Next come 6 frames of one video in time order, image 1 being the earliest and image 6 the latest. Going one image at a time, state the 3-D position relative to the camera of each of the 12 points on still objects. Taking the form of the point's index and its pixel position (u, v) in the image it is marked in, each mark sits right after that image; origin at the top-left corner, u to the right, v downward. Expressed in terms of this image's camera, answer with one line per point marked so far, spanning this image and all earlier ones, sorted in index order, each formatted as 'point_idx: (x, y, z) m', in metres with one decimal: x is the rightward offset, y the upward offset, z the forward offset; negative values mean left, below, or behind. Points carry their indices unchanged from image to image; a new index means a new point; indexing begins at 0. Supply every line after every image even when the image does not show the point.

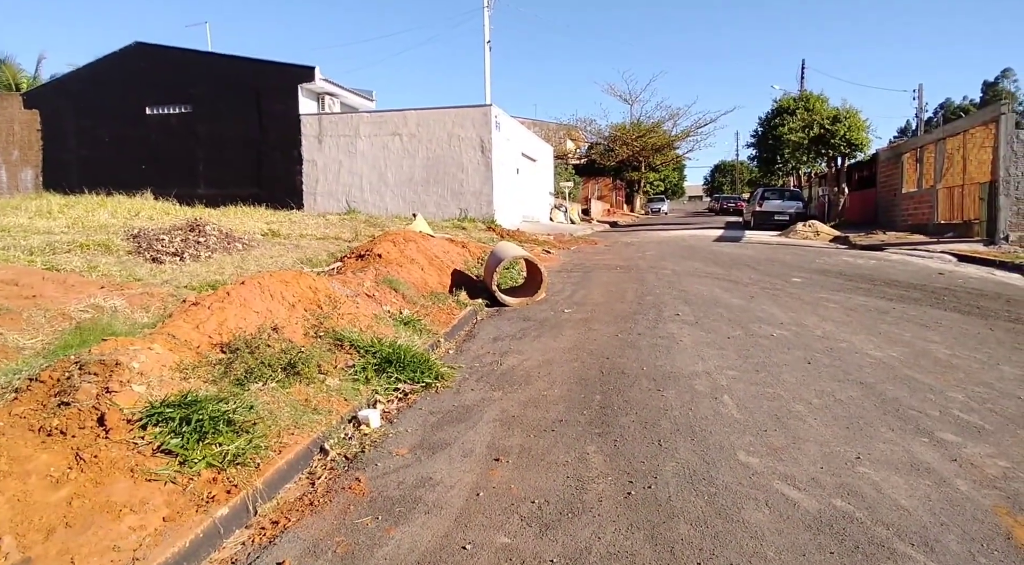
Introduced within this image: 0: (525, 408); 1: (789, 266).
0: (+0.1, -0.9, +4.3) m
1: (+5.0, +0.3, +11.4) m
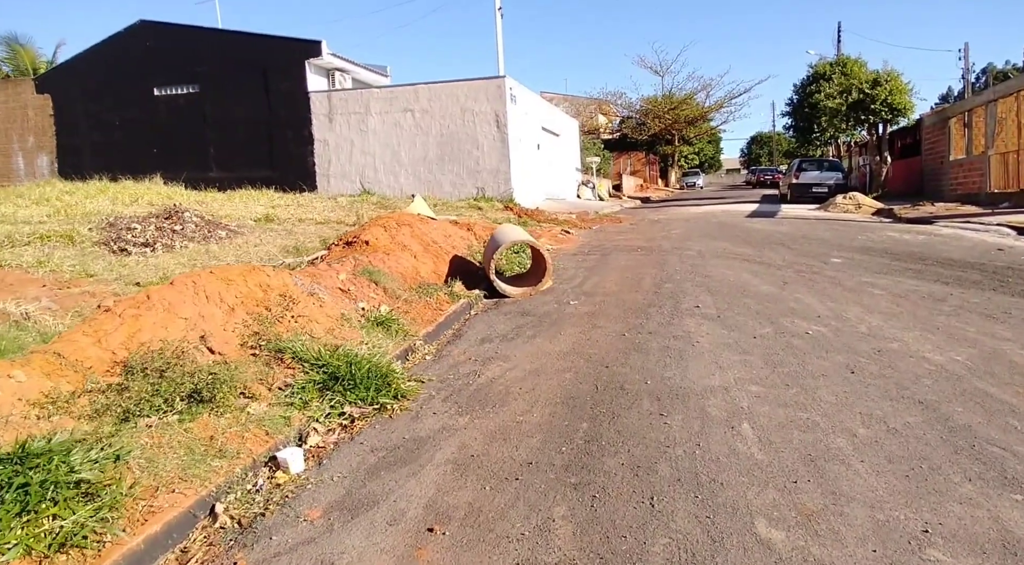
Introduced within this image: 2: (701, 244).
0: (-0.1, -0.9, +3.4) m
1: (+5.1, +0.6, +10.2) m
2: (+3.2, +0.7, +10.9) m
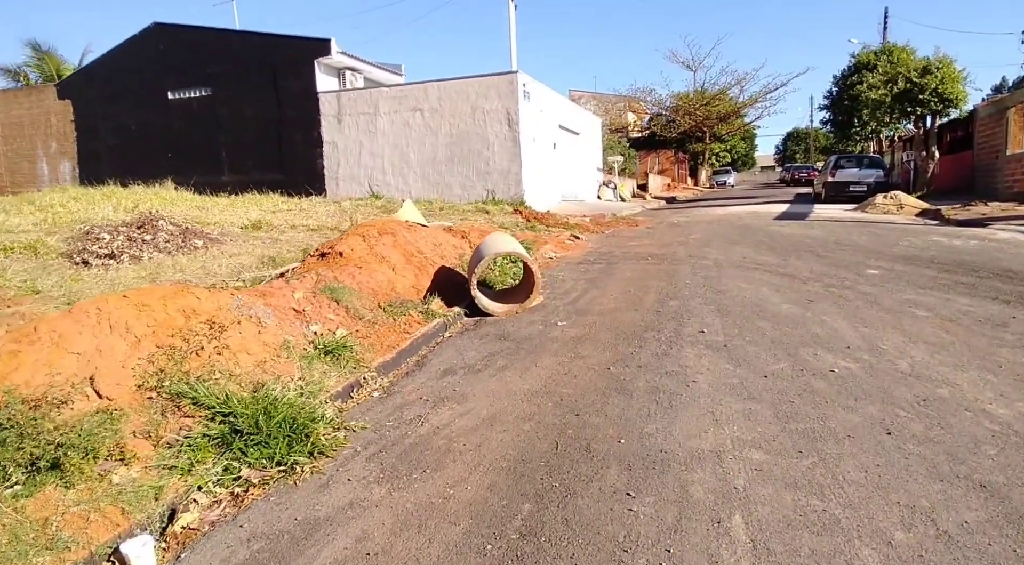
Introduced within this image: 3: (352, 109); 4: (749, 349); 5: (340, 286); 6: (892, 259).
0: (-0.5, -1.0, +2.6) m
1: (+5.1, +0.4, +9.2) m
2: (+3.2, +0.5, +10.0) m
3: (-4.5, +4.9, +17.9) m
4: (+1.8, -0.5, +4.8) m
5: (-1.6, 0.0, +6.0) m
6: (+5.1, +0.3, +8.5) m
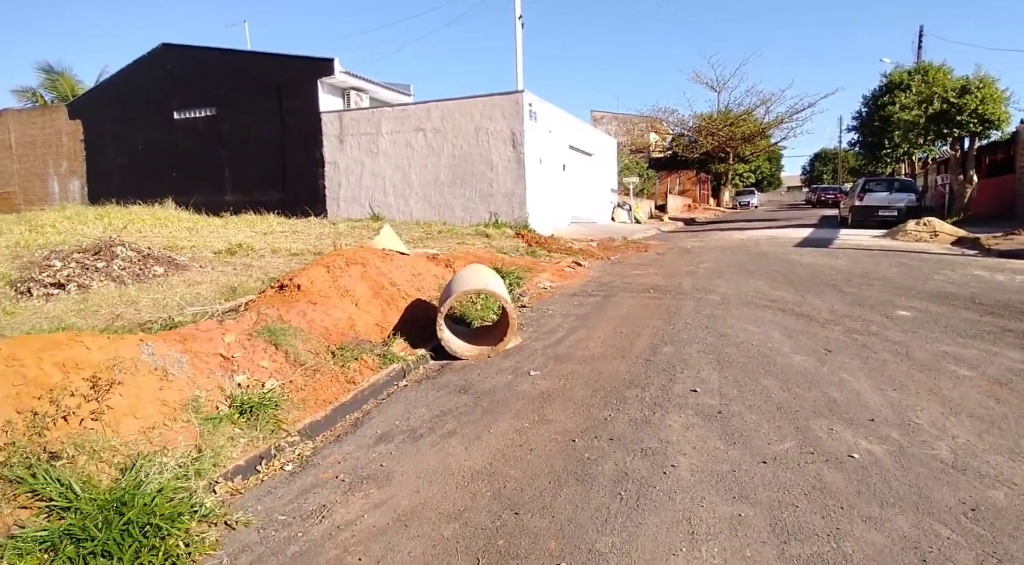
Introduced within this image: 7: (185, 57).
0: (-0.9, -1.3, +1.8) m
1: (+4.9, -0.1, +8.2) m
2: (+3.1, 0.0, +9.1) m
3: (-4.3, +4.2, +17.4) m
4: (+1.5, -0.8, +3.9) m
5: (-1.9, -0.4, +5.3) m
6: (+4.9, -0.2, +7.5) m
7: (-10.2, +7.1, +19.8) m
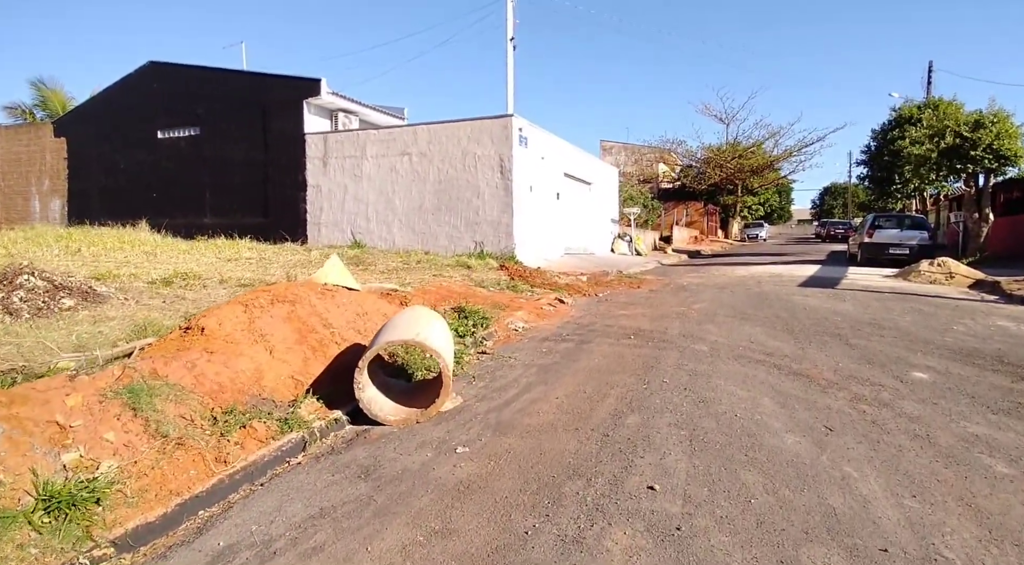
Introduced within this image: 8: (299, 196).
0: (-1.4, -1.5, +0.8) m
1: (+4.5, -0.7, +7.2) m
2: (+2.7, -0.6, +8.1) m
3: (-4.6, +3.5, +16.7) m
4: (+0.9, -1.2, +2.9) m
5: (-2.4, -0.7, +4.3) m
6: (+4.4, -0.7, +6.5) m
7: (-10.4, +6.3, +19.2) m
8: (-5.8, +2.4, +17.3) m
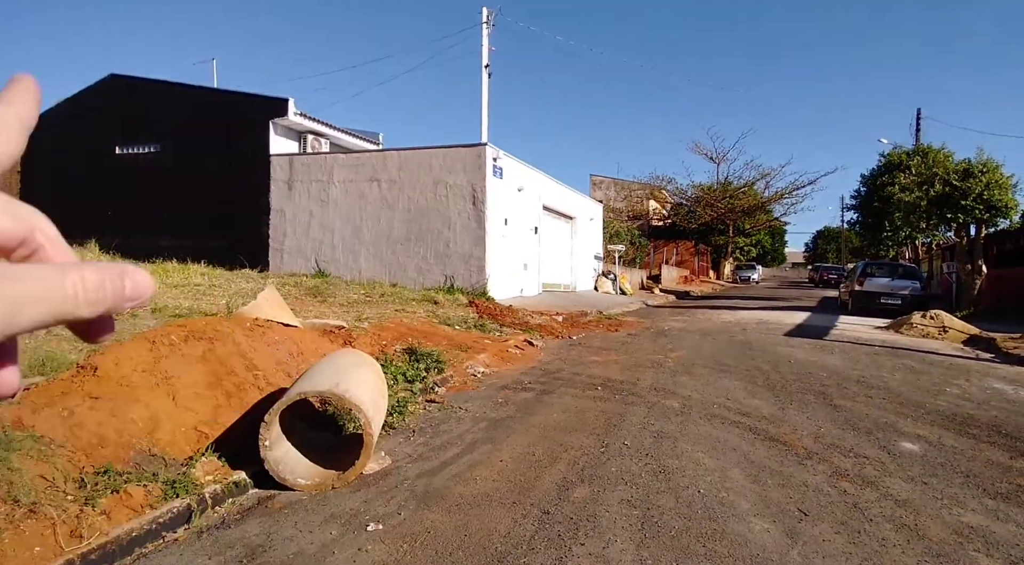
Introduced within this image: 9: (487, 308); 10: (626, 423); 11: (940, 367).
0: (-1.8, -1.5, +0.2) m
1: (+4.0, -1.2, +6.7) m
2: (+2.2, -1.2, +7.5) m
3: (-5.1, +2.7, +16.2) m
4: (+0.5, -1.4, +2.3) m
5: (-2.8, -0.9, +3.7) m
6: (+3.9, -1.3, +5.9) m
7: (-10.8, +5.6, +18.8) m
8: (-6.4, +1.6, +16.8) m
9: (-0.5, -0.5, +12.5) m
10: (+1.1, -1.3, +5.8) m
11: (+5.9, -1.2, +9.0) m
